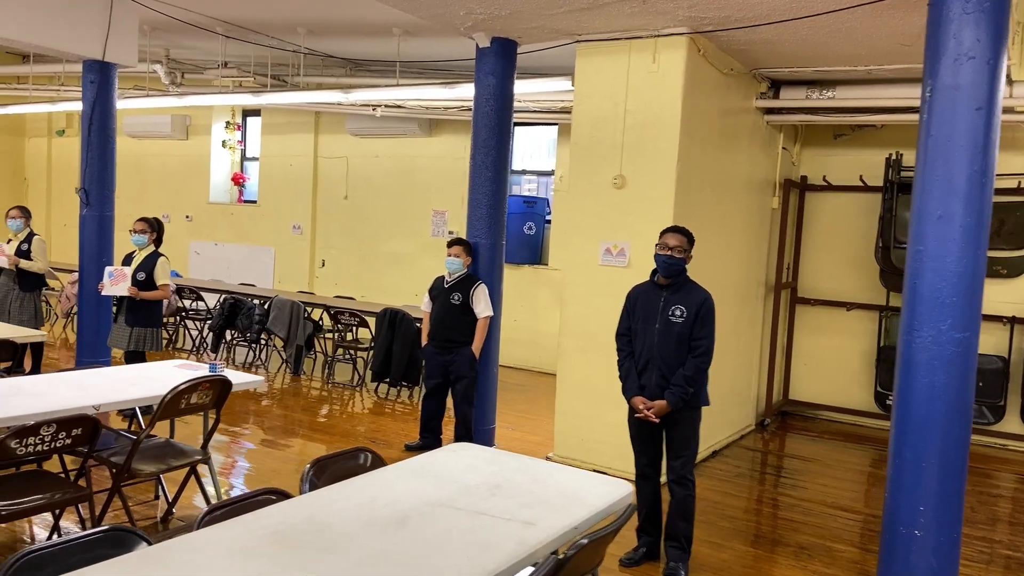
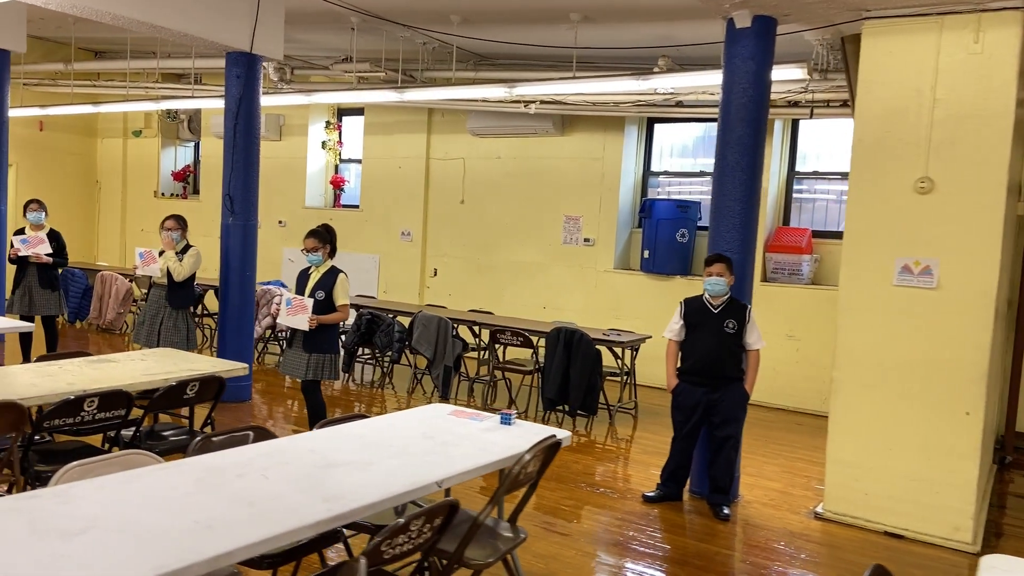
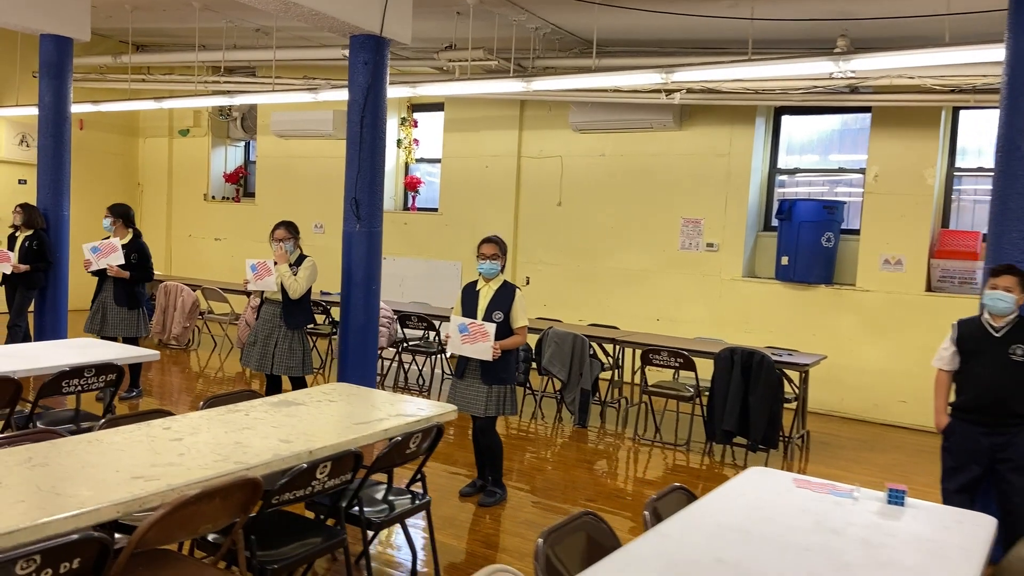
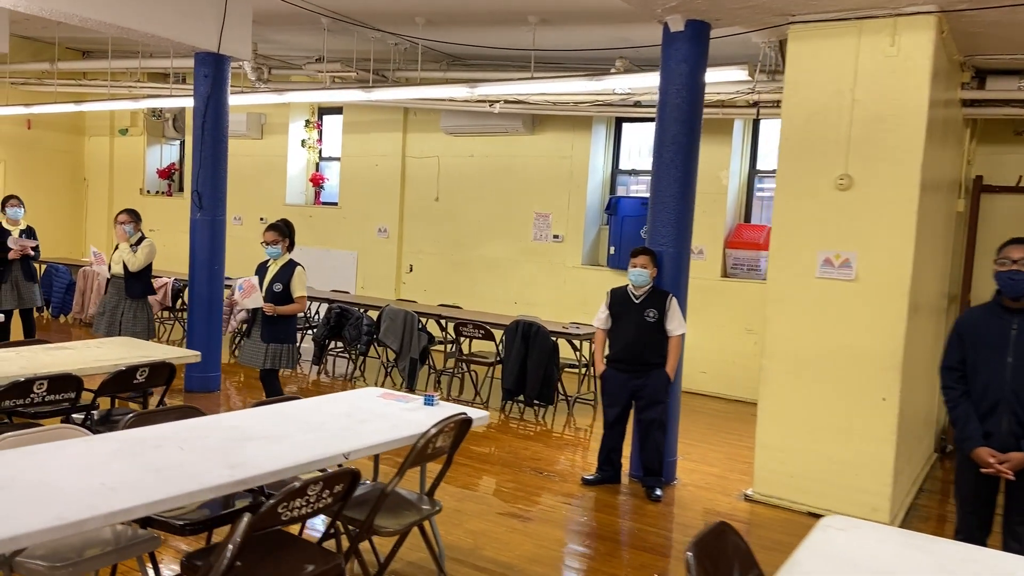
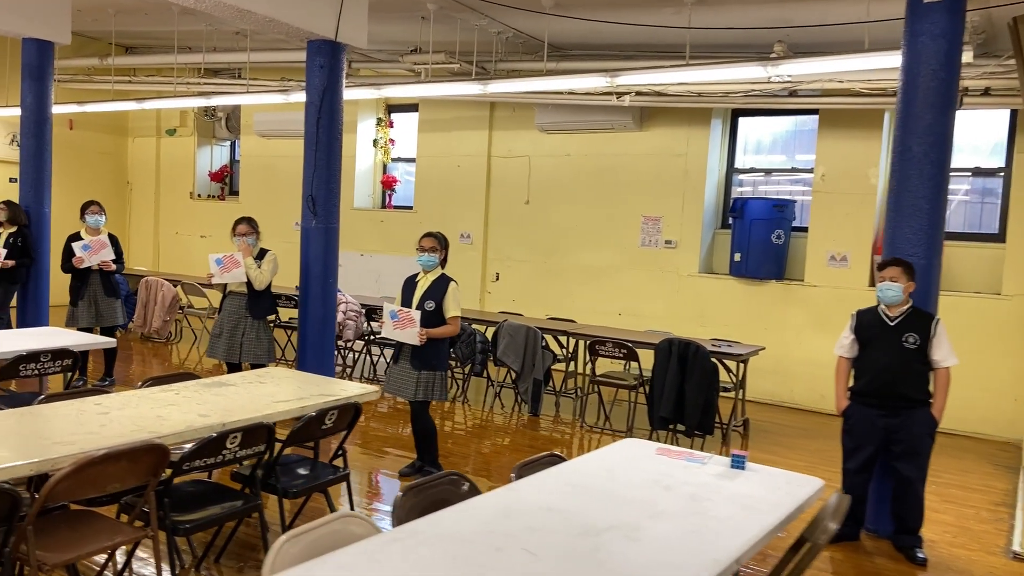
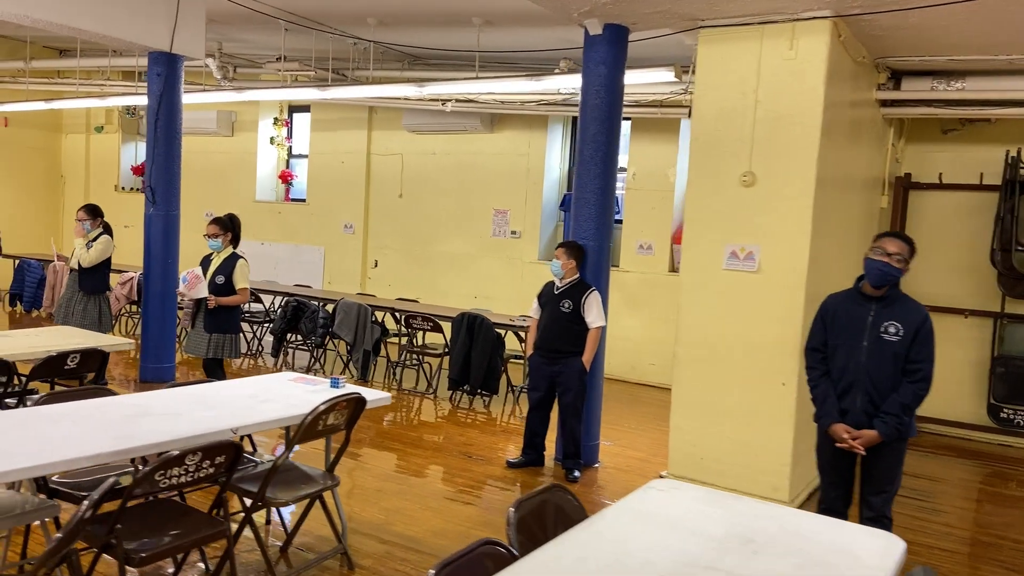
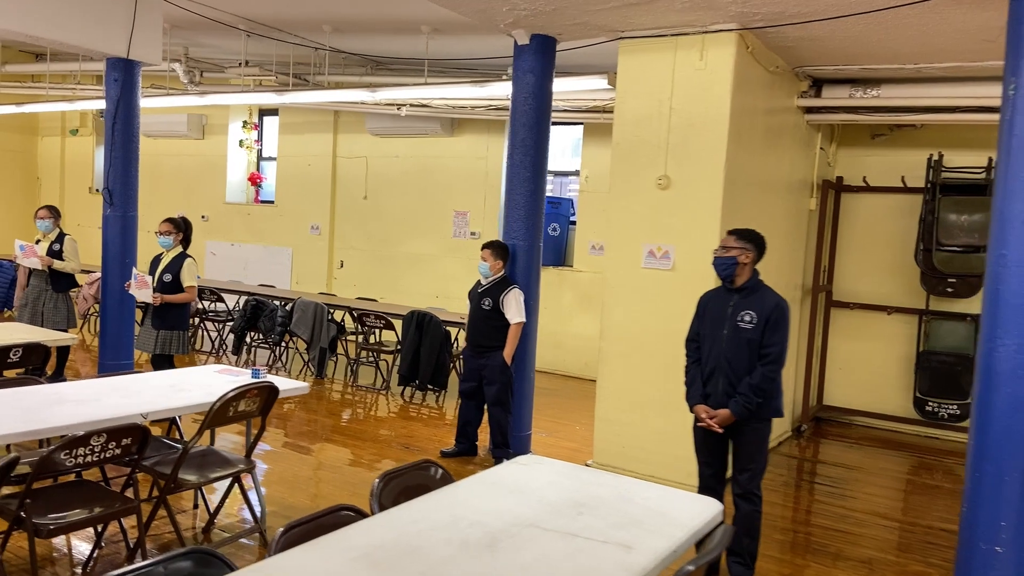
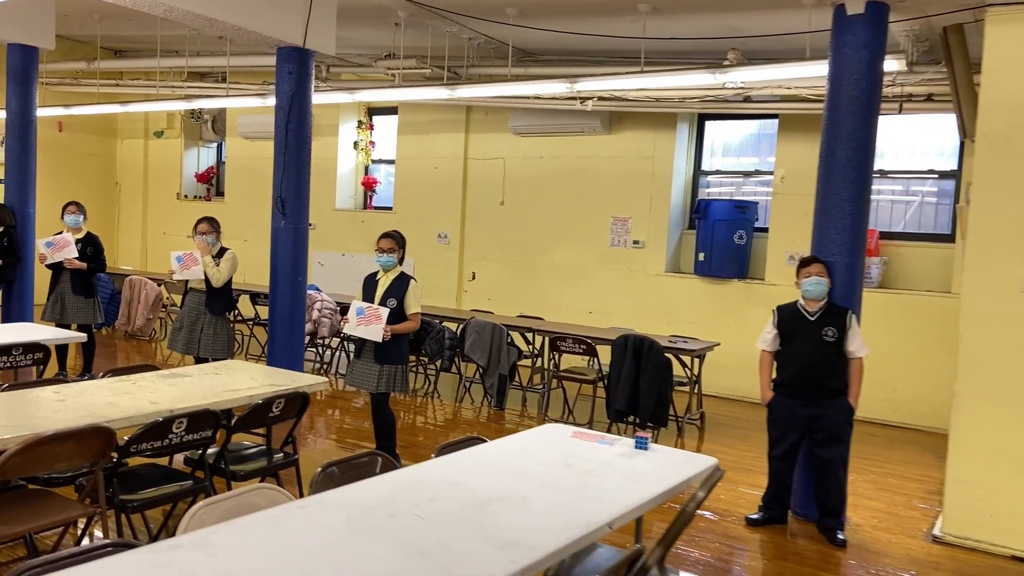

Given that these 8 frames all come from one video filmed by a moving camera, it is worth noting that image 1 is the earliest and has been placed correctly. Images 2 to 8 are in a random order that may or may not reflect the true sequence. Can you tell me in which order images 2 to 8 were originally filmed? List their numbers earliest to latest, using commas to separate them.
7, 6, 4, 2, 8, 5, 3
